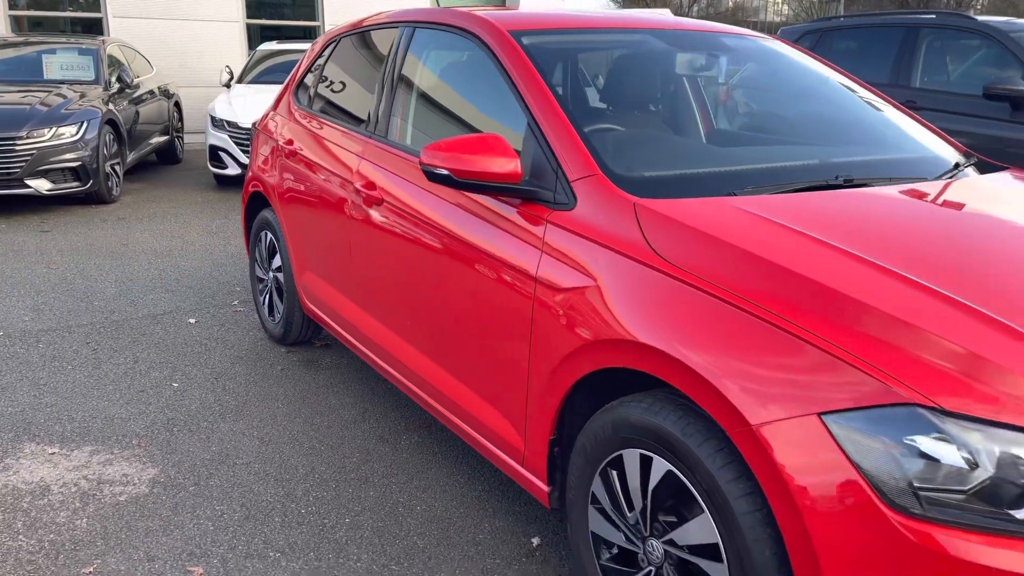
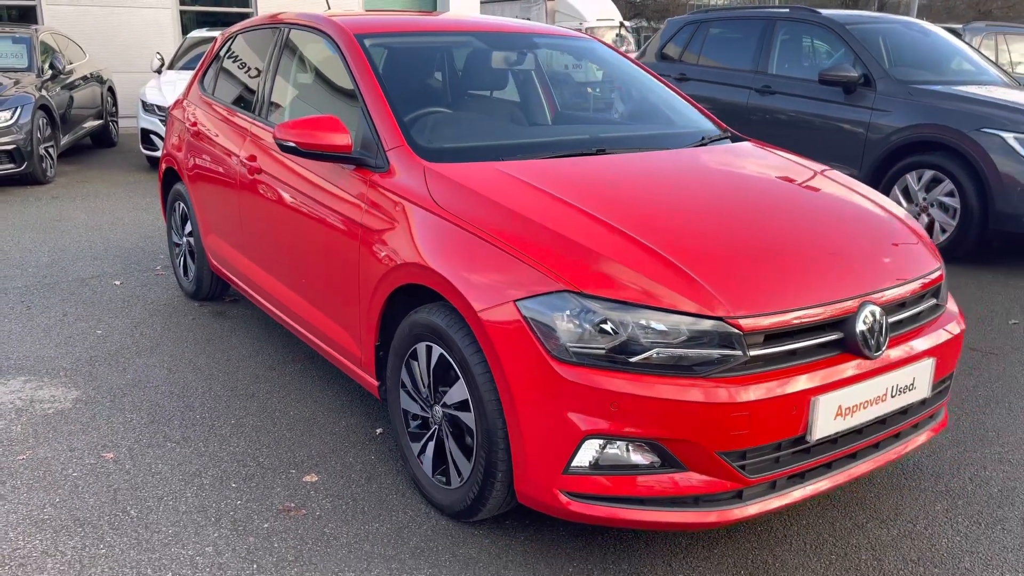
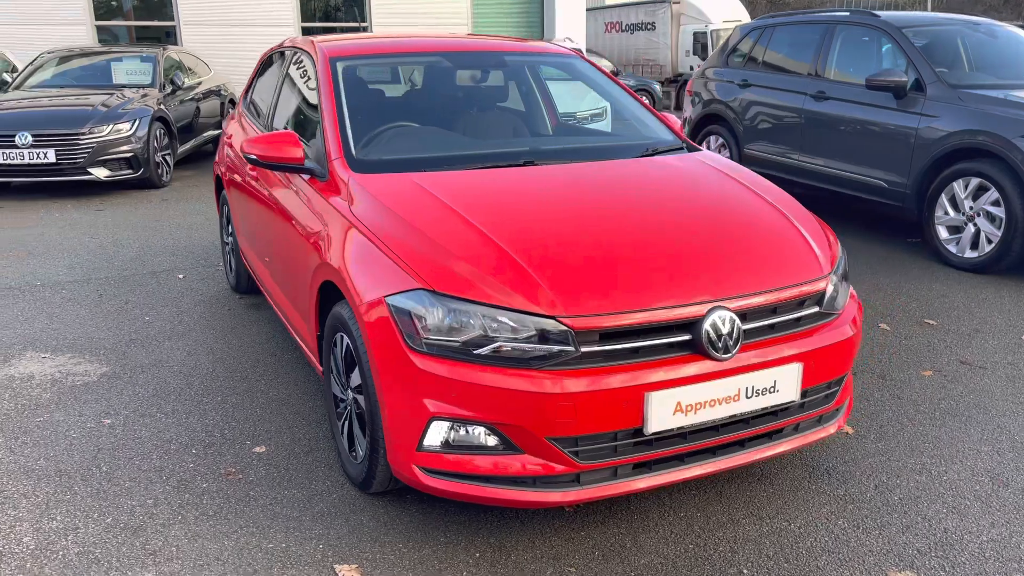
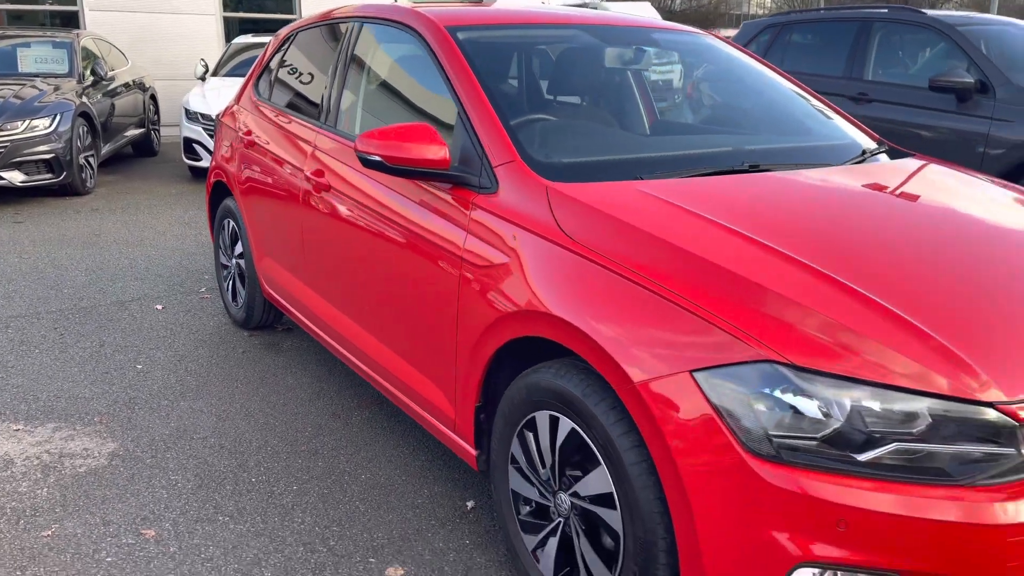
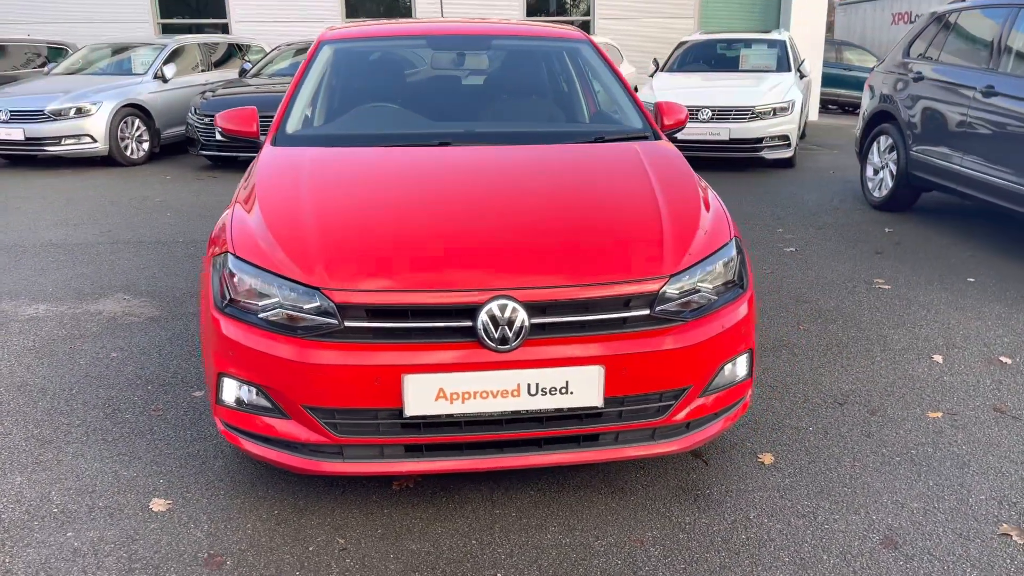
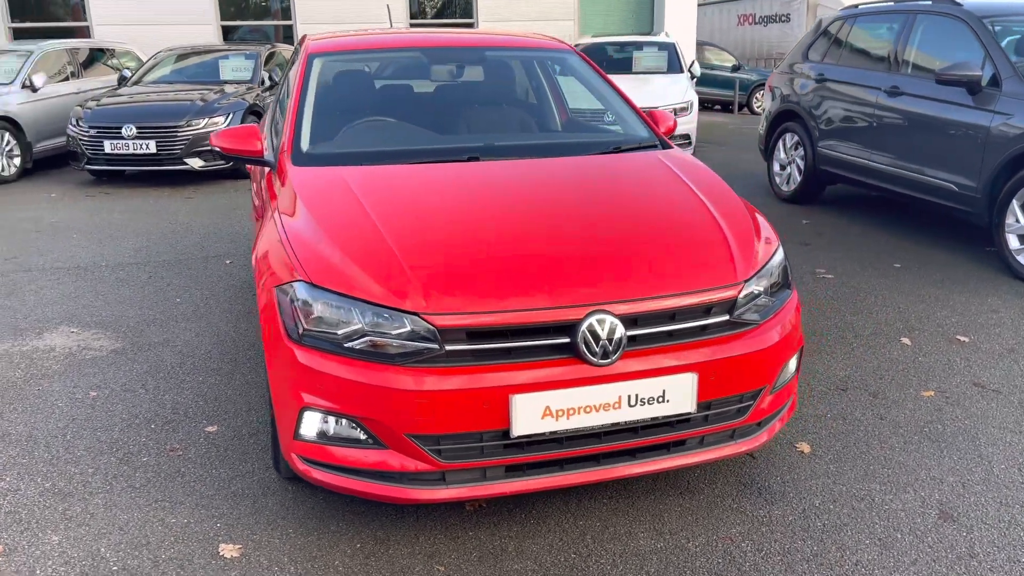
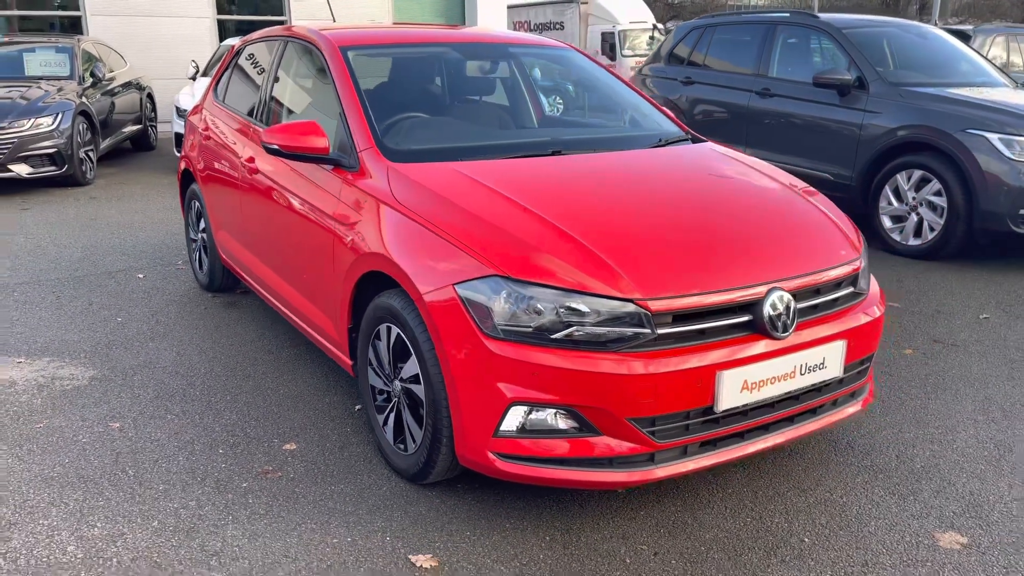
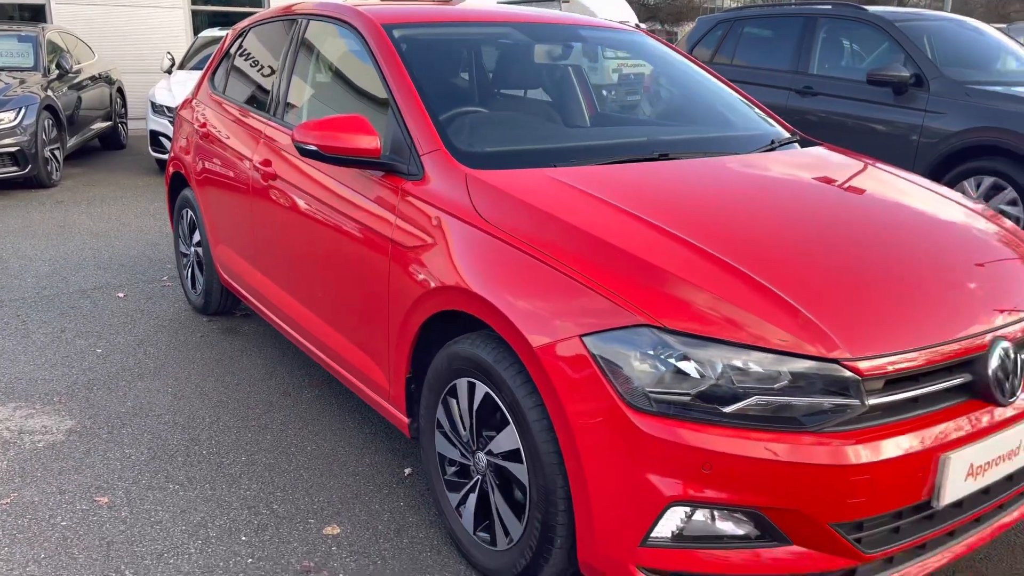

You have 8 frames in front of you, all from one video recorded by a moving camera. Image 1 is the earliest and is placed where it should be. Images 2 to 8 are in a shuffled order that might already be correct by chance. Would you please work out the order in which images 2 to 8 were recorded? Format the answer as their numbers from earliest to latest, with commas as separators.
4, 8, 2, 7, 3, 6, 5
